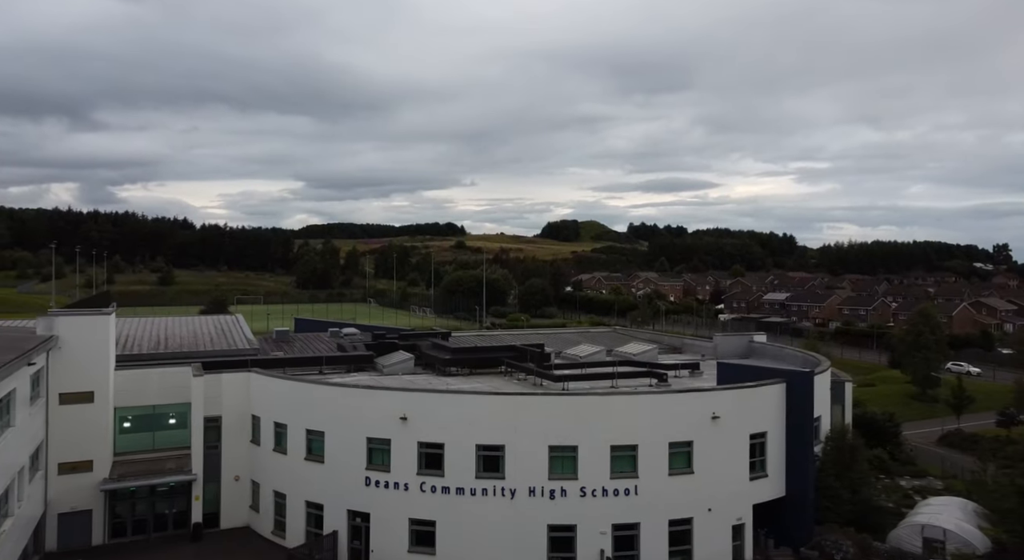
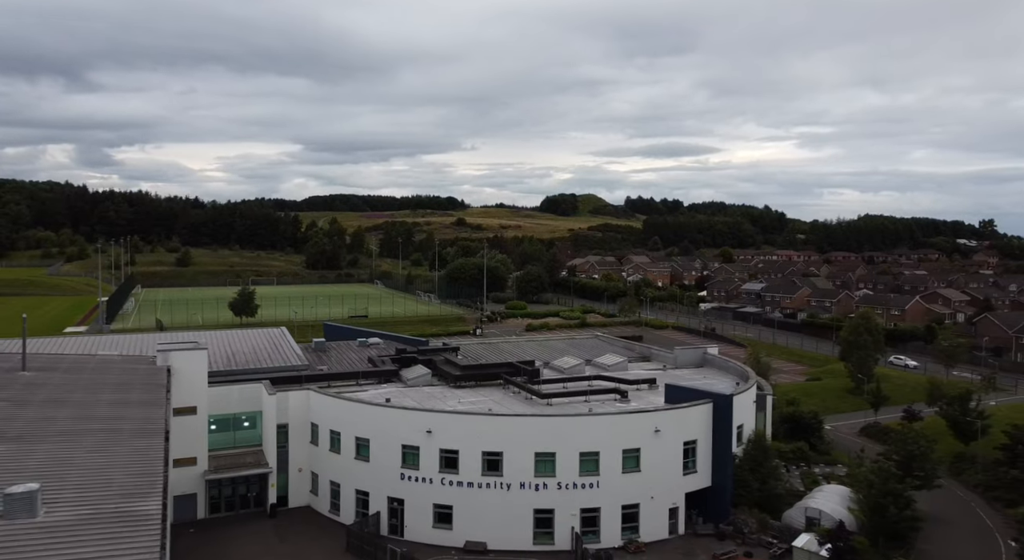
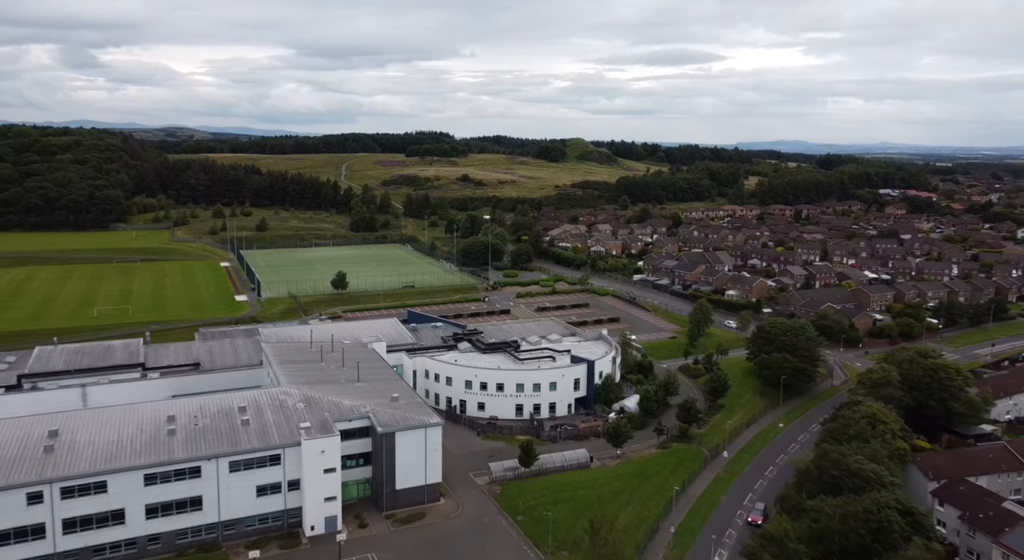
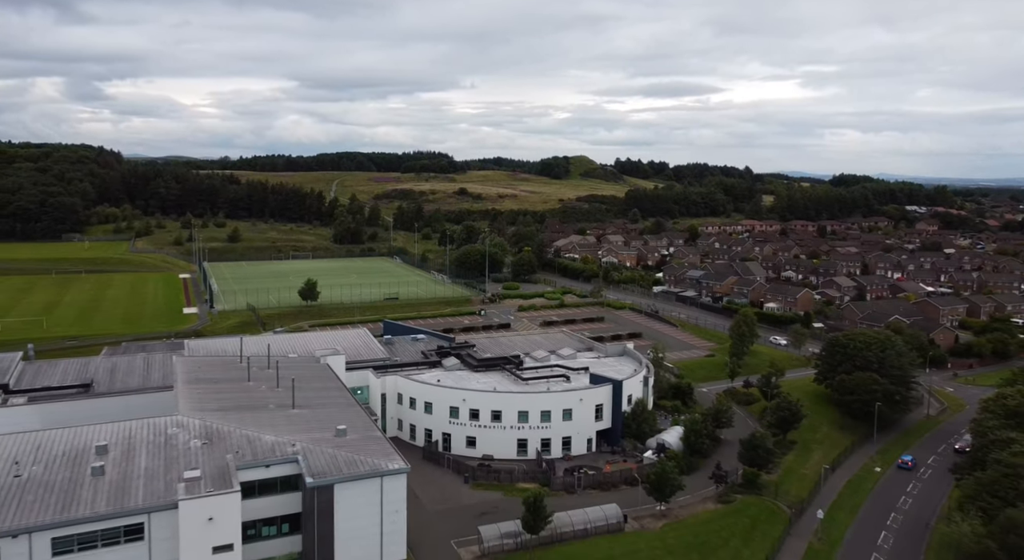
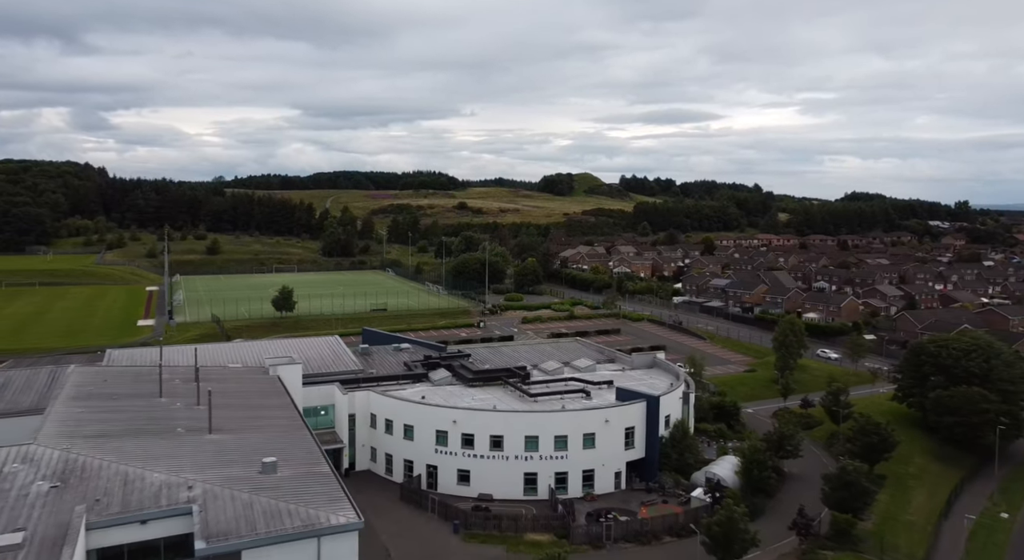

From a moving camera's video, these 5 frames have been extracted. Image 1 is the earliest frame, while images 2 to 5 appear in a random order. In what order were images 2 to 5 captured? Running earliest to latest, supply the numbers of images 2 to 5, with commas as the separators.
2, 5, 4, 3
